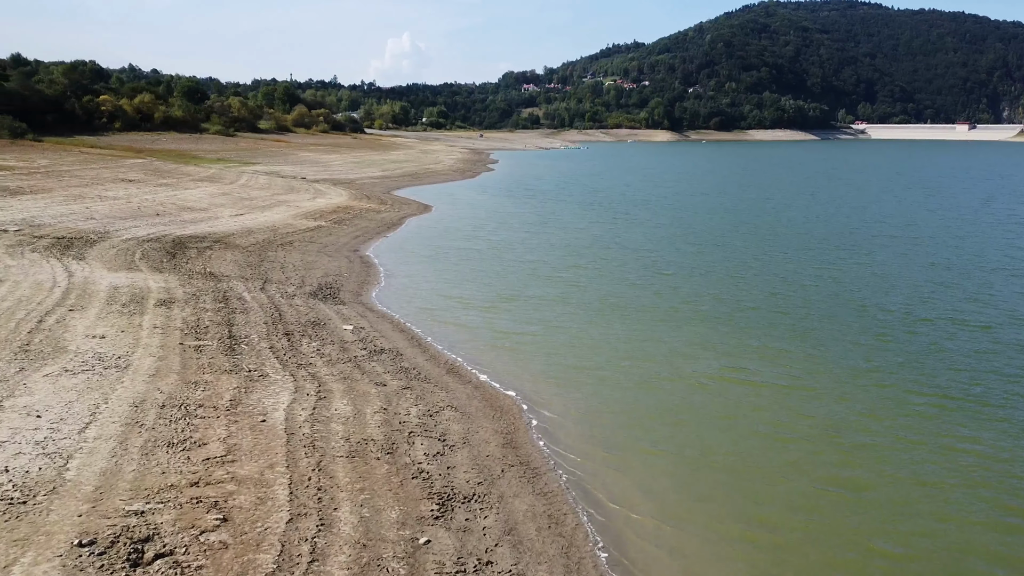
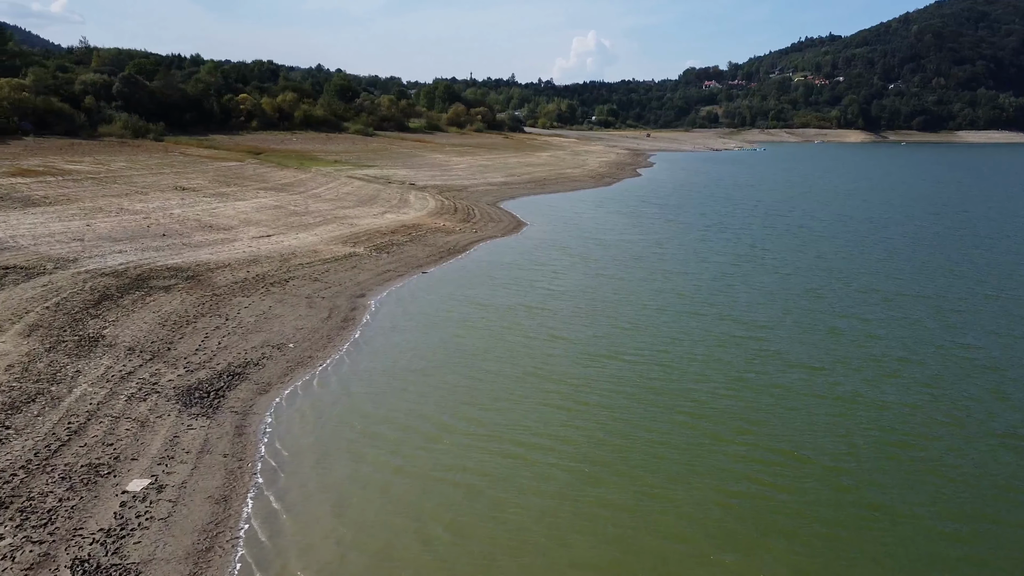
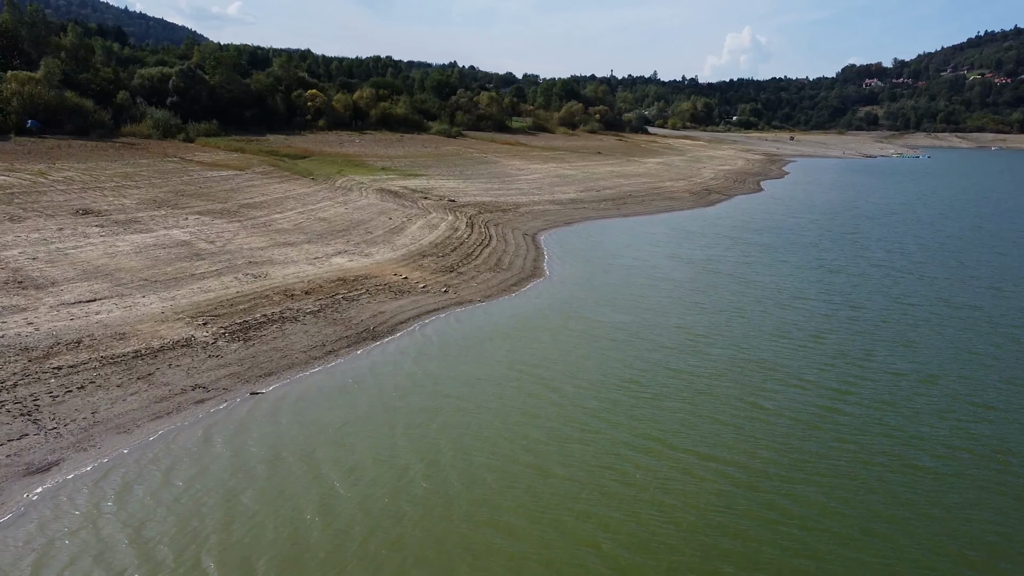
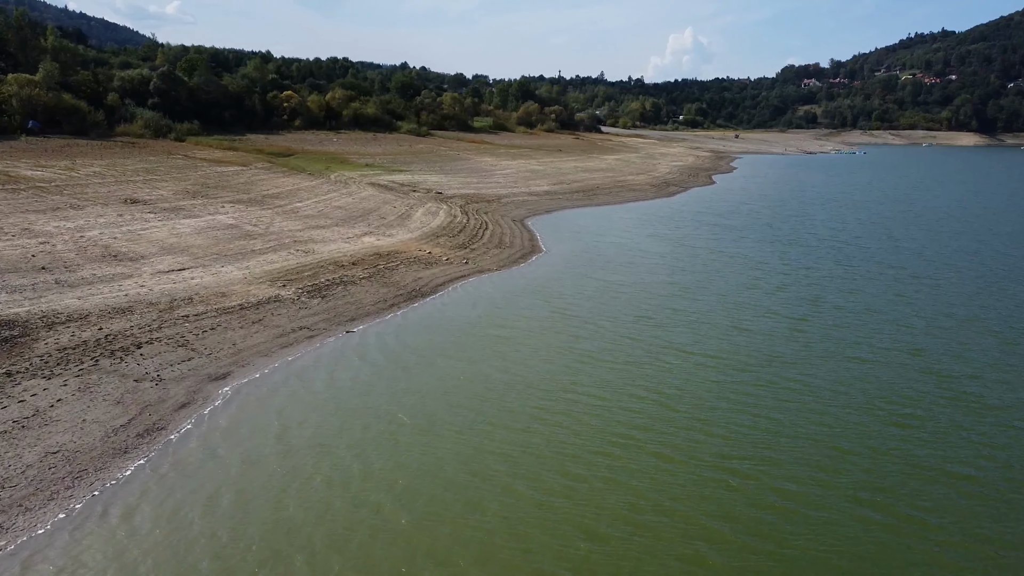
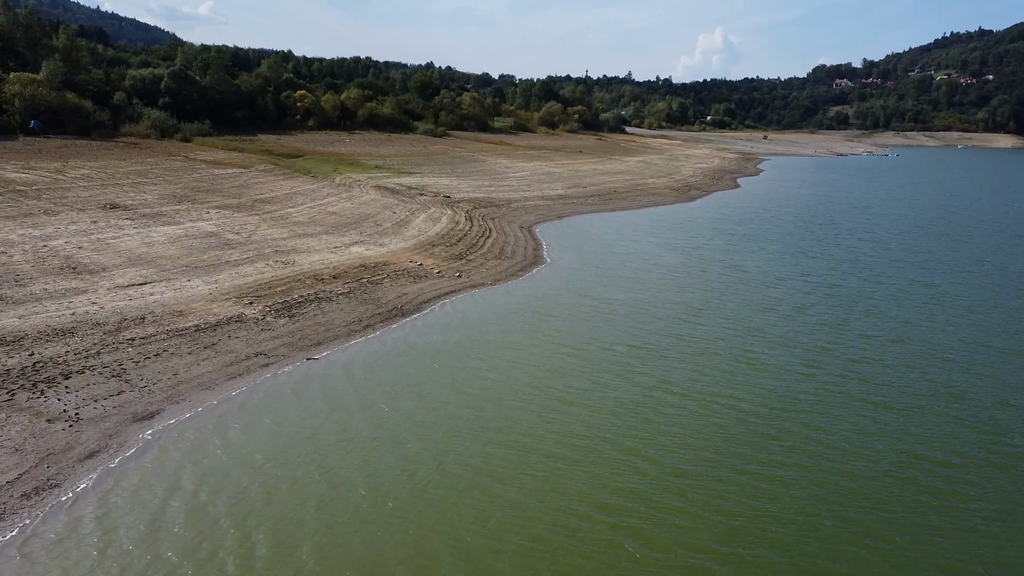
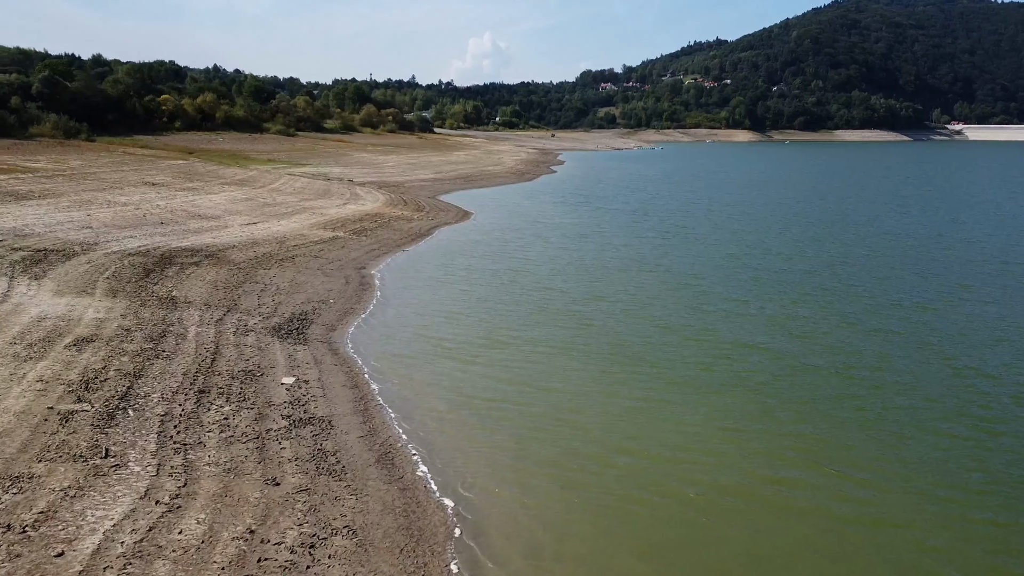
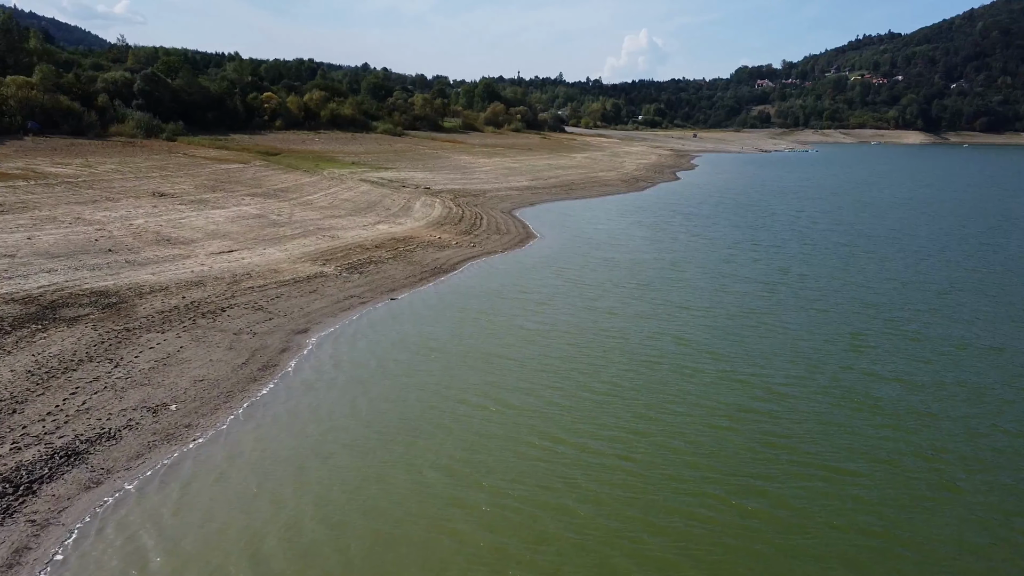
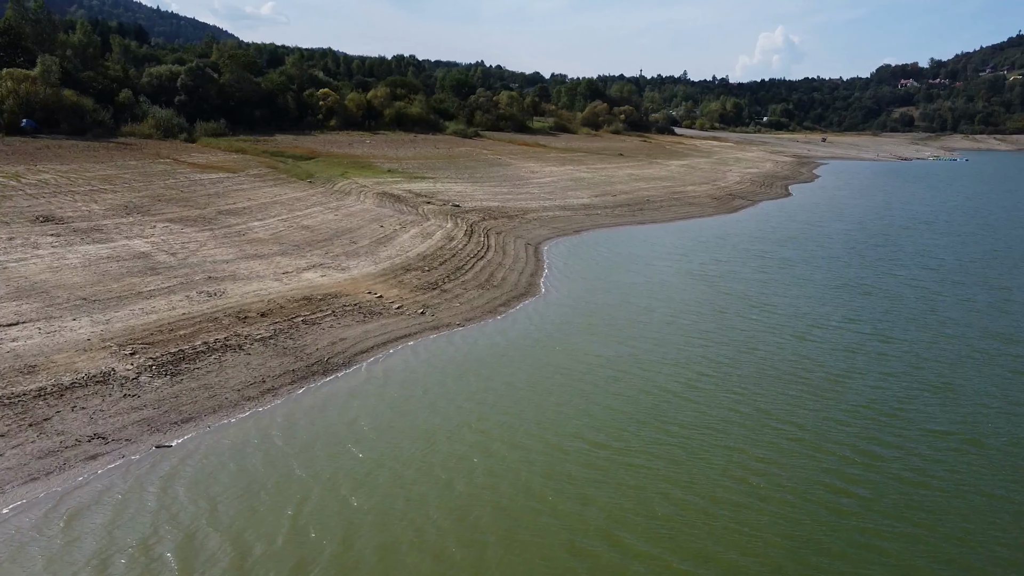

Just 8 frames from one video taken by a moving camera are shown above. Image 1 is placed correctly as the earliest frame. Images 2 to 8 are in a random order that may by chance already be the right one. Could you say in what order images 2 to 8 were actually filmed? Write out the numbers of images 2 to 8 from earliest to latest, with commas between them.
6, 2, 7, 4, 5, 3, 8
